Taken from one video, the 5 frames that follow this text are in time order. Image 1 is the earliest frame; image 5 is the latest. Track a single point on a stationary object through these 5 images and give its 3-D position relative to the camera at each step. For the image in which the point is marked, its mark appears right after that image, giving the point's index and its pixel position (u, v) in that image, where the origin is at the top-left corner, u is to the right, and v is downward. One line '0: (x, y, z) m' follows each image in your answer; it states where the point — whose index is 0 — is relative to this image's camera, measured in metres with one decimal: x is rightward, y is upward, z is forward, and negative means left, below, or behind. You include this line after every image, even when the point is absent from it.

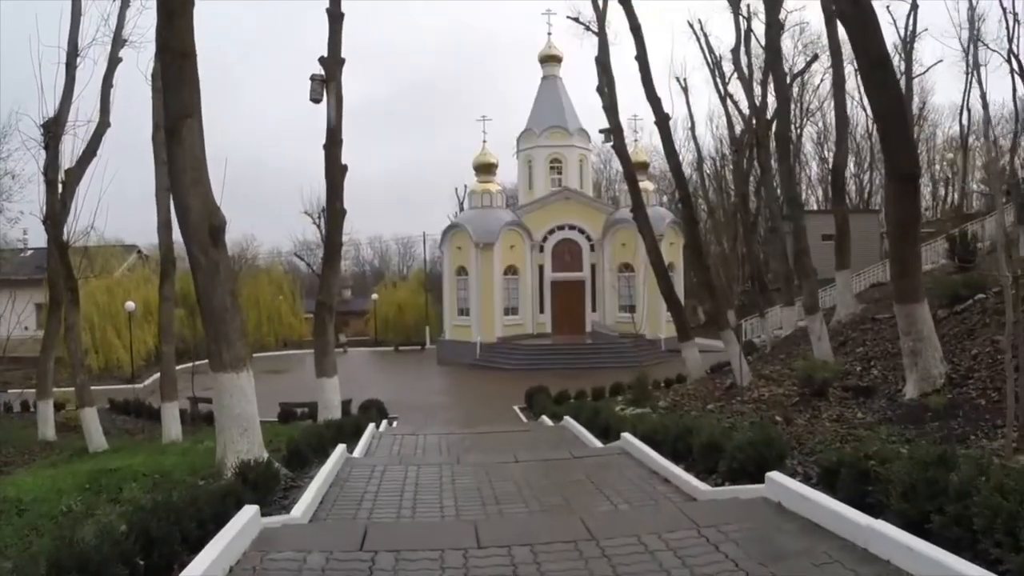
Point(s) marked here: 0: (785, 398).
0: (+3.5, -1.4, +10.5) m
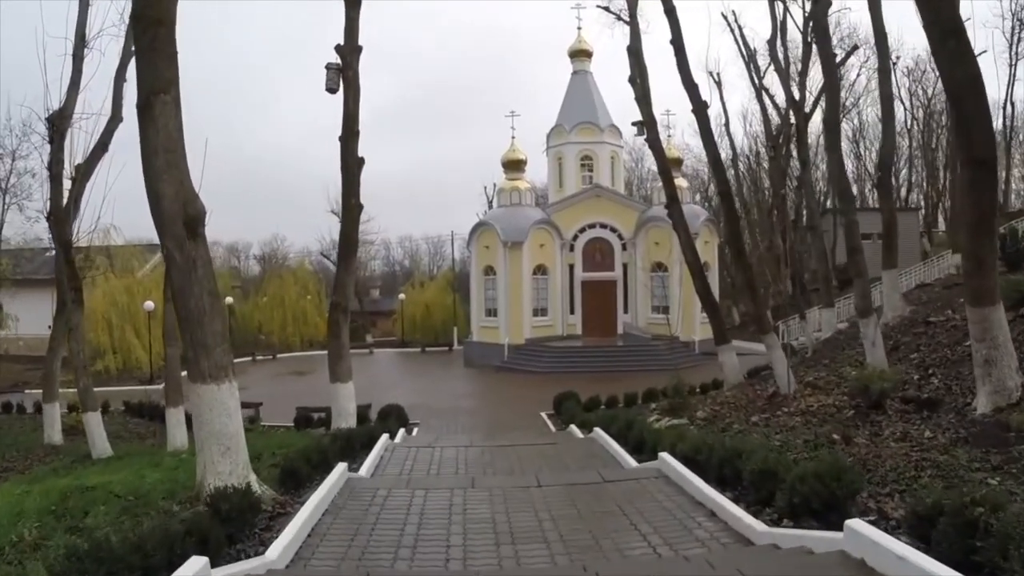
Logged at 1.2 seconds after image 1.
0: (+3.8, -1.4, +9.5) m
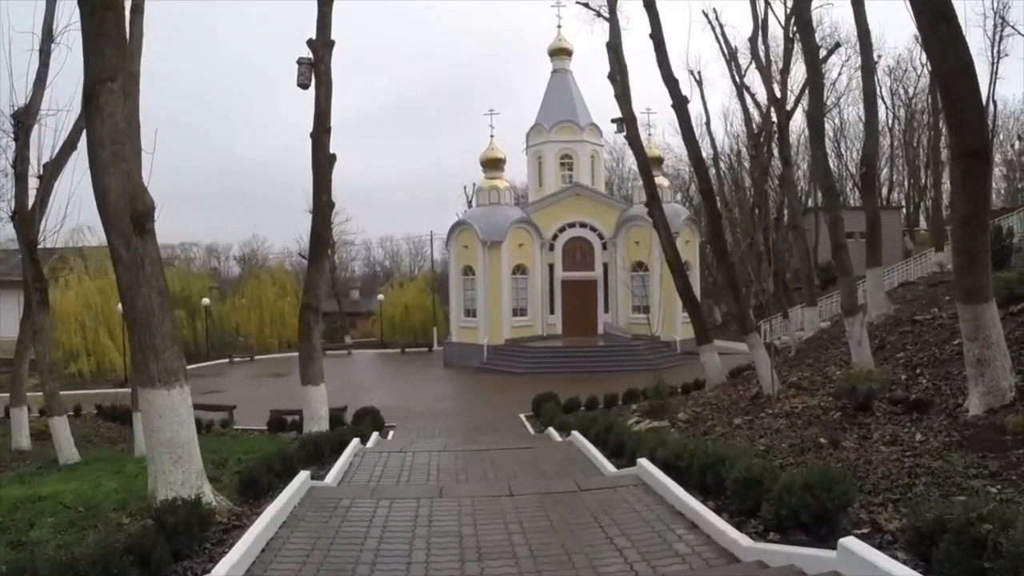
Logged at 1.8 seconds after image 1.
0: (+3.5, -1.4, +9.3) m
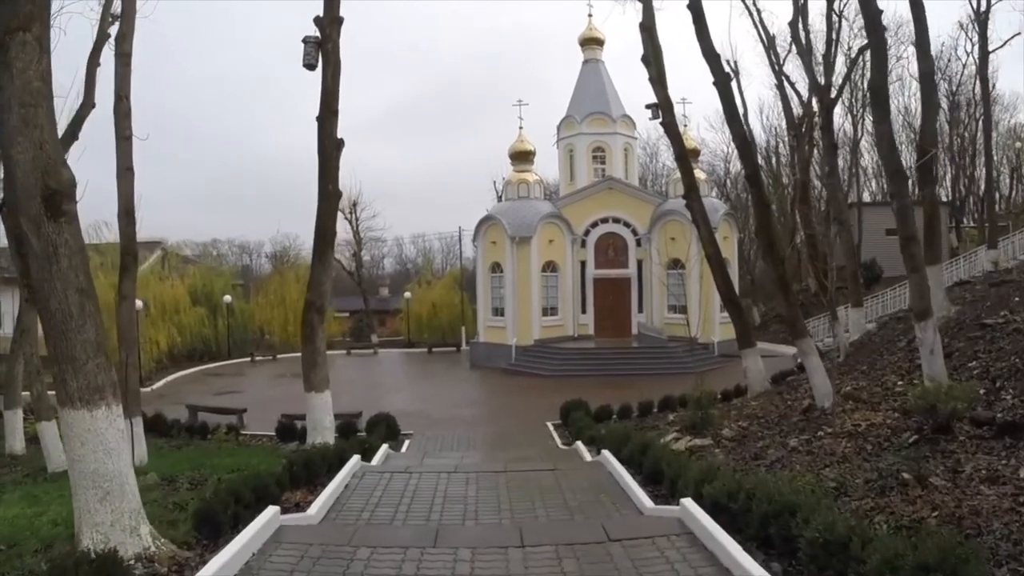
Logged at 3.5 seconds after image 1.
0: (+3.7, -1.4, +7.9) m
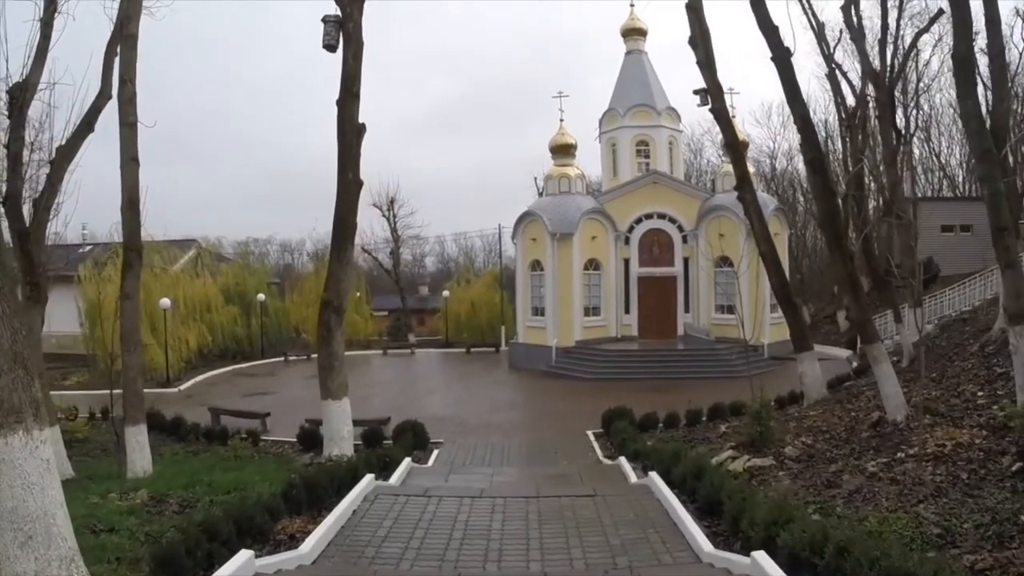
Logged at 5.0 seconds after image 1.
0: (+3.9, -1.4, +6.7) m
